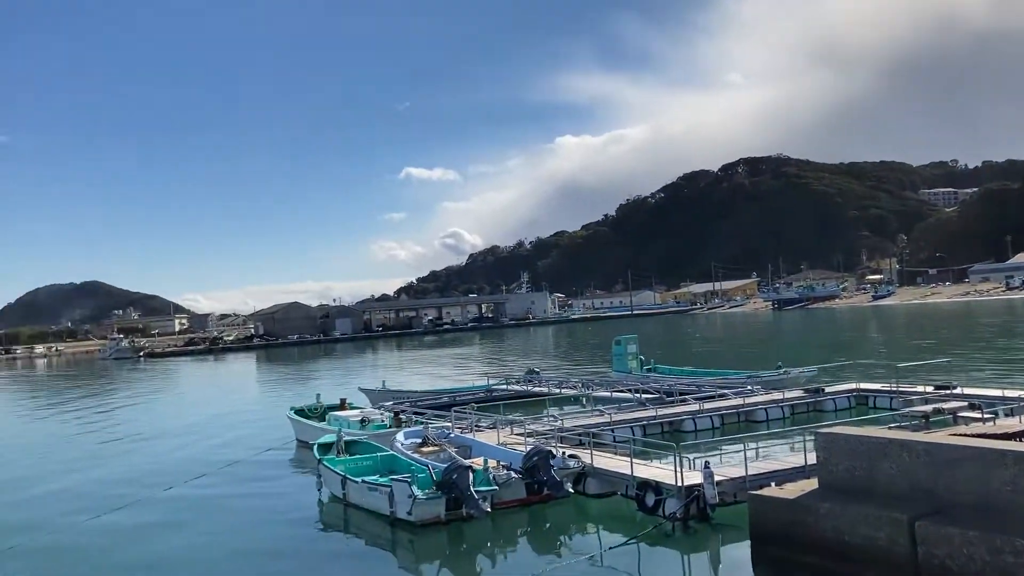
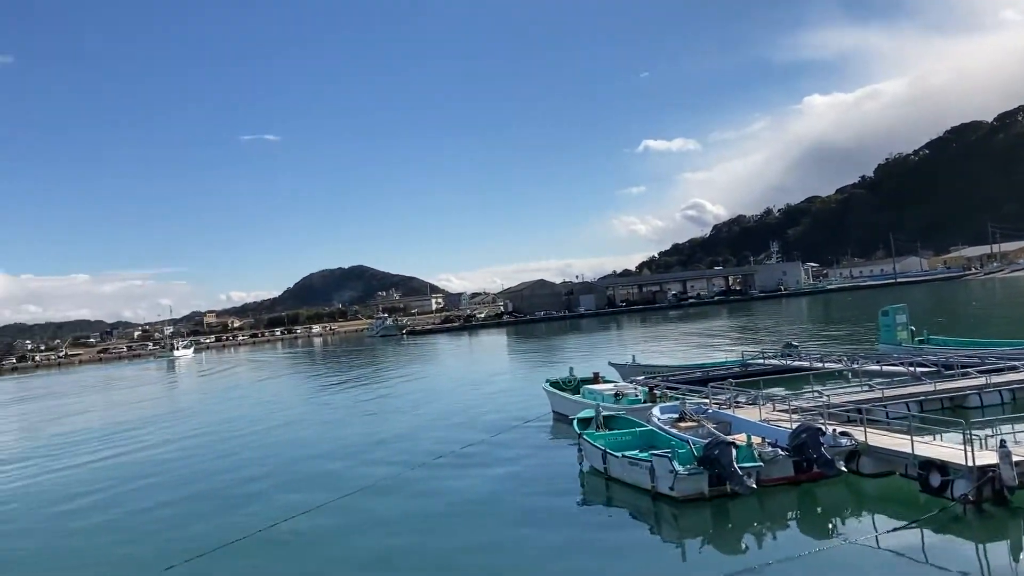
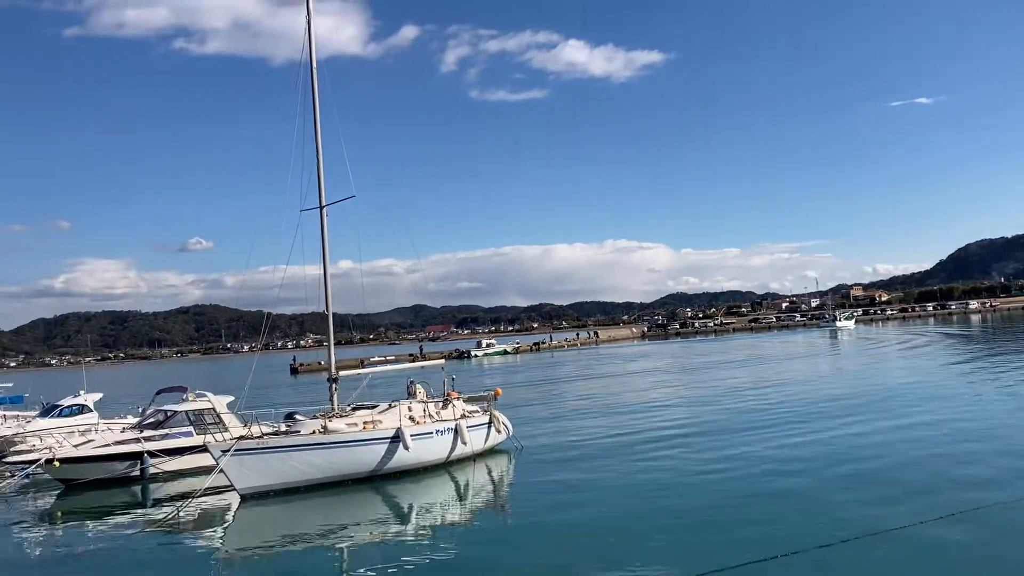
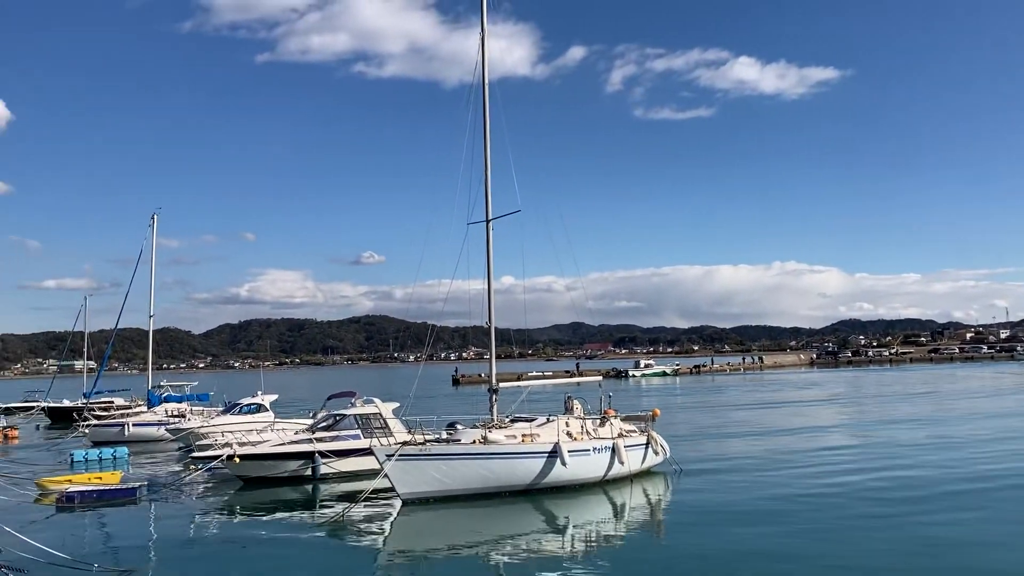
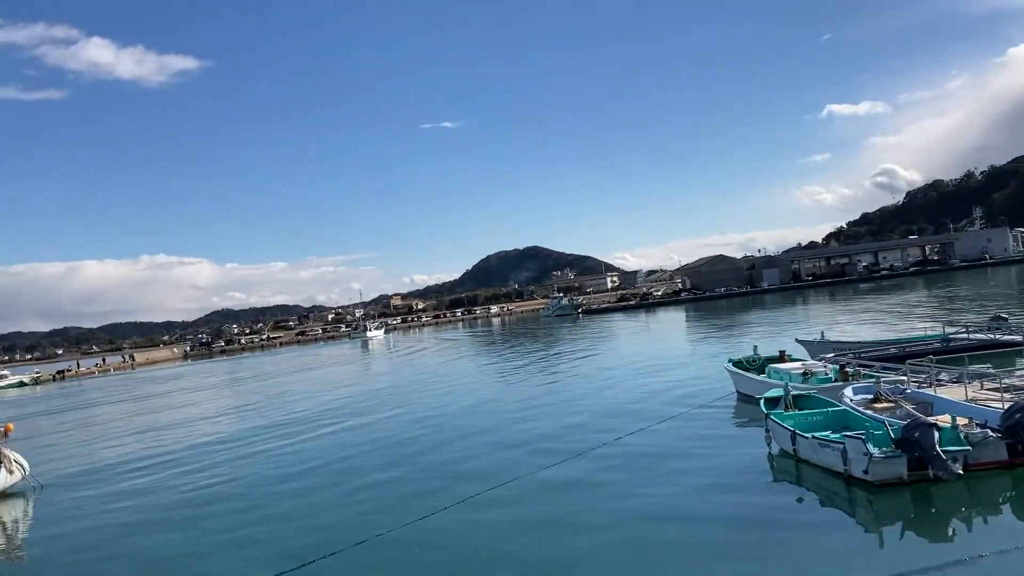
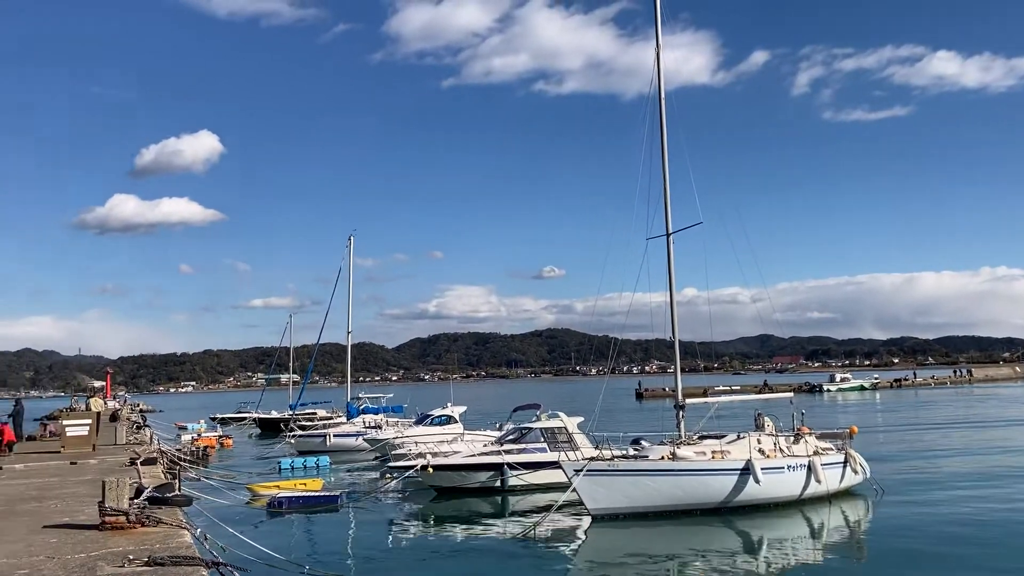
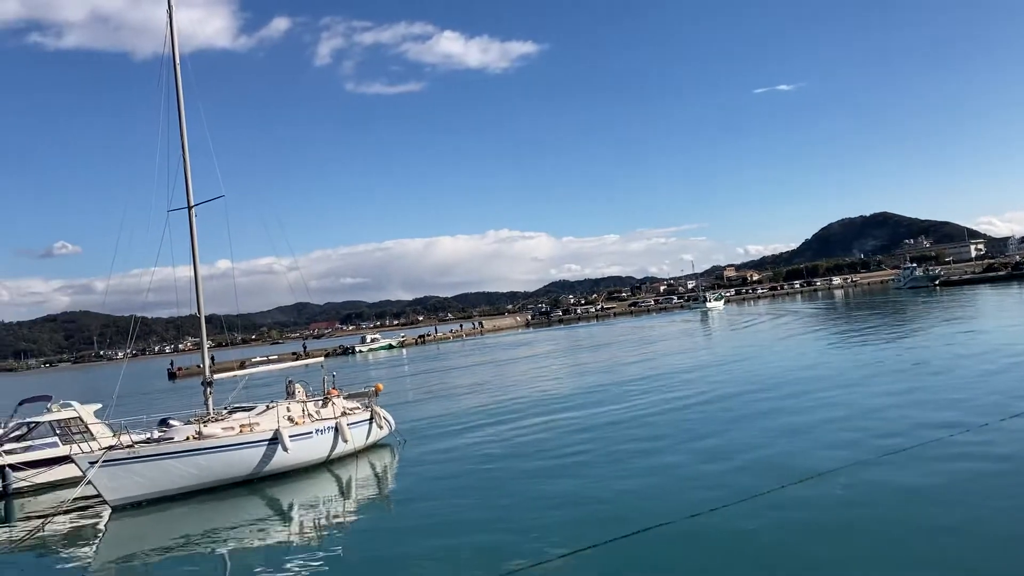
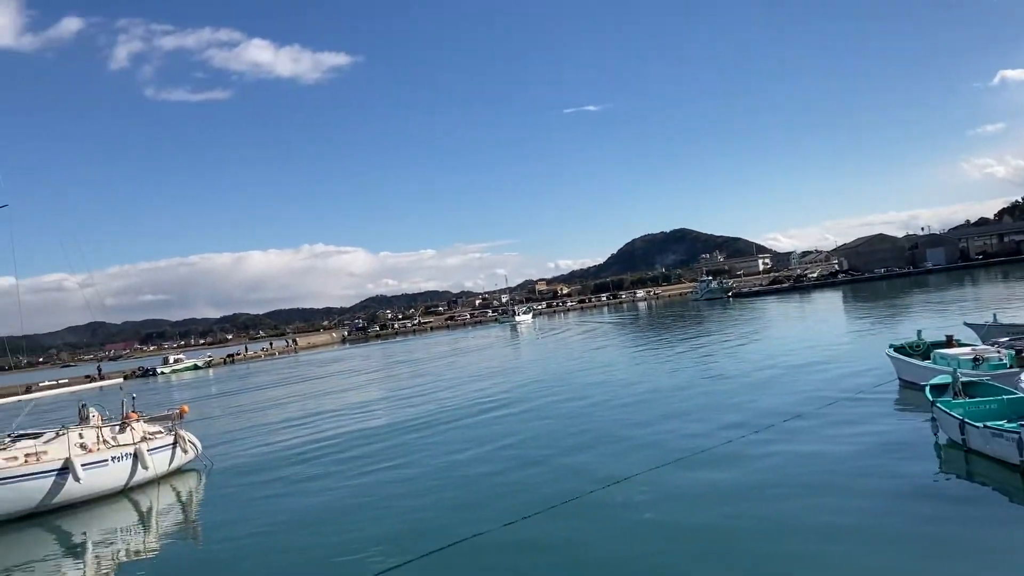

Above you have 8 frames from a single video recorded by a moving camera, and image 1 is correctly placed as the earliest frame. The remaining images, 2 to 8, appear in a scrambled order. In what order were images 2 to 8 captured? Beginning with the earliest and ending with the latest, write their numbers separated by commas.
2, 5, 8, 7, 3, 4, 6
